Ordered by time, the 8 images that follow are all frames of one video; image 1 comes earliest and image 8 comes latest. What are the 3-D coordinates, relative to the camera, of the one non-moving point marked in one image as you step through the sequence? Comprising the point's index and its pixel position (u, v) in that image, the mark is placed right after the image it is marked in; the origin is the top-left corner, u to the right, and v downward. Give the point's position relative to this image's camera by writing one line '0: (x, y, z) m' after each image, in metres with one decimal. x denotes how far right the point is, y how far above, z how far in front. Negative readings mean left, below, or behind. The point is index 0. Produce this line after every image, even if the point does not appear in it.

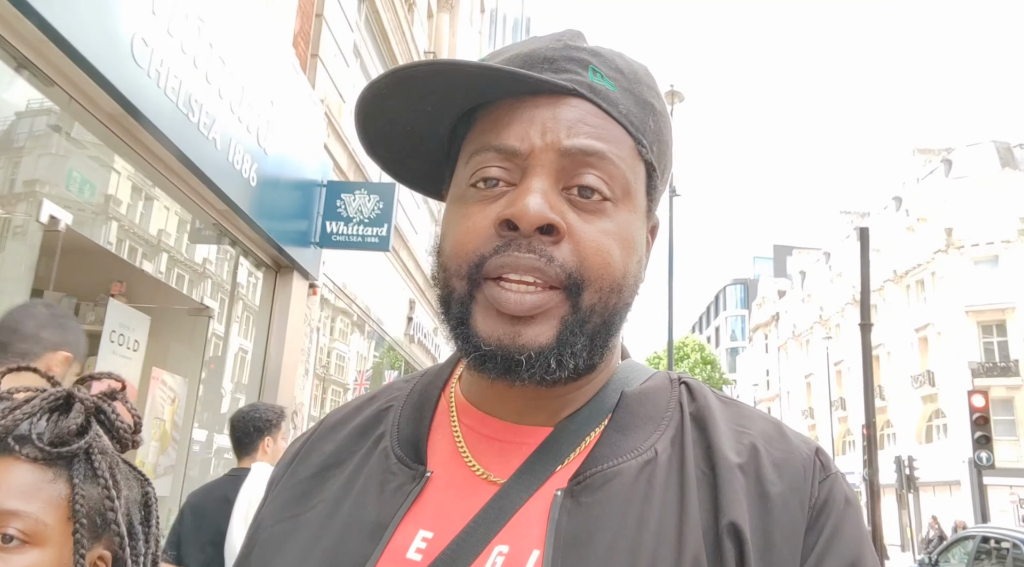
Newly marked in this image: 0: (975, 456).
0: (+7.7, -2.9, +13.9) m
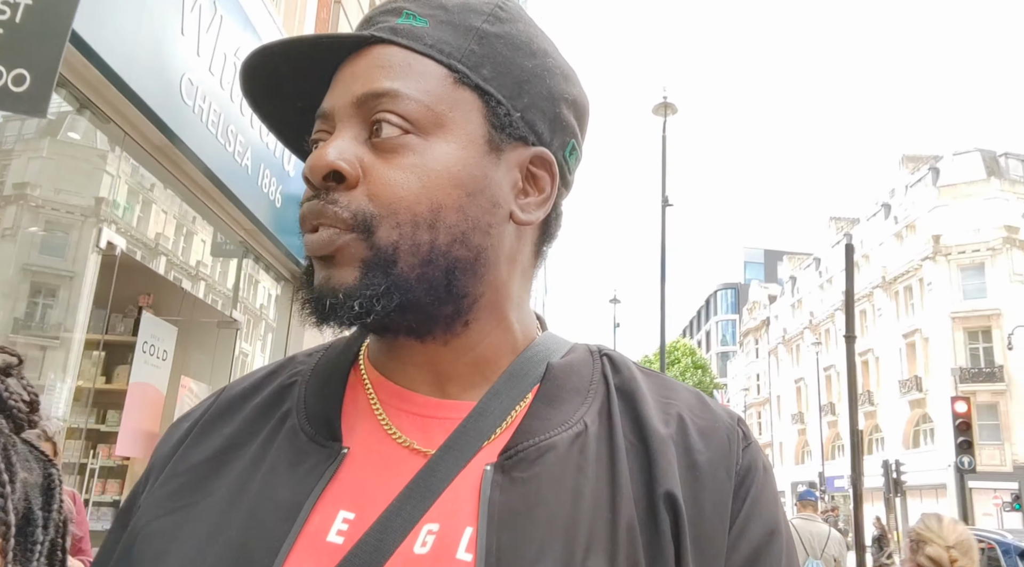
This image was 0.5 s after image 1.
0: (+7.6, -3.0, +14.3) m
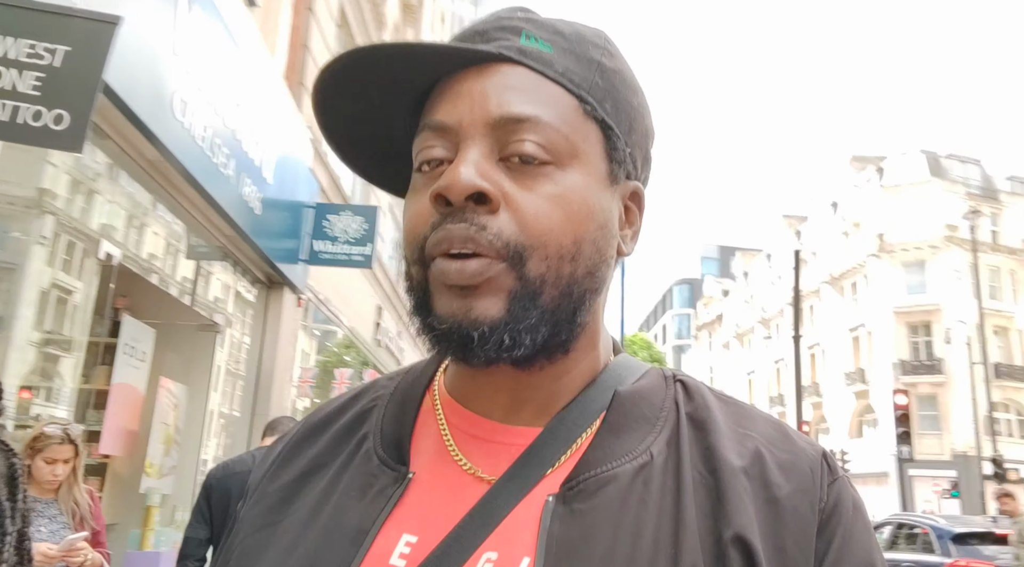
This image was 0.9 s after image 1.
0: (+7.0, -3.0, +14.9) m
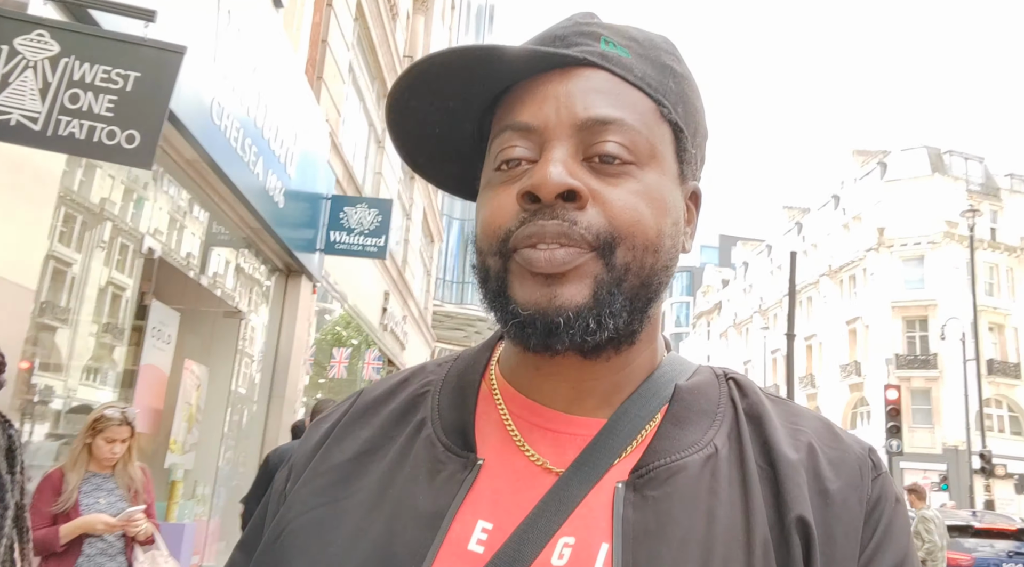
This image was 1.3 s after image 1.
0: (+7.0, -2.9, +15.1) m
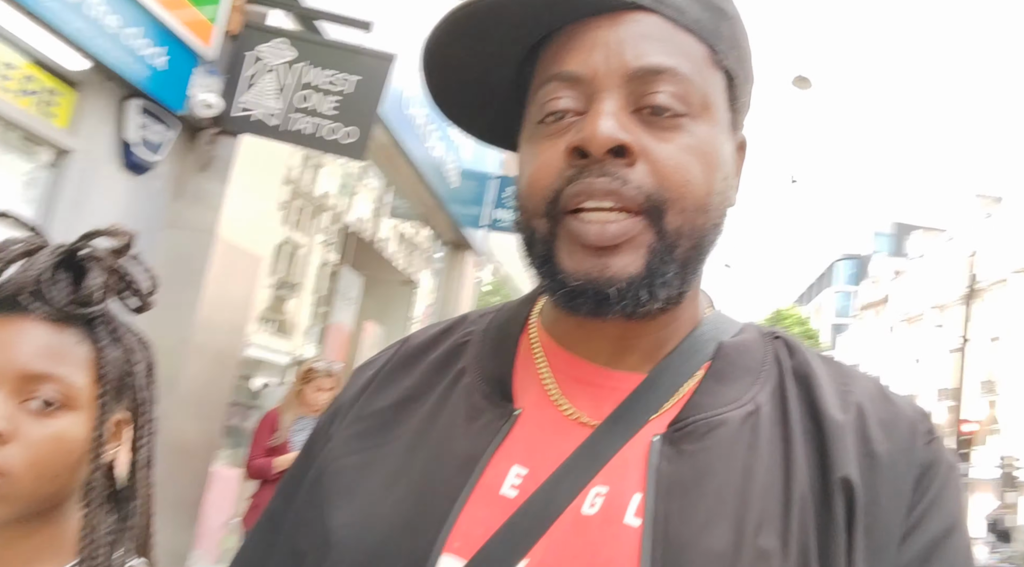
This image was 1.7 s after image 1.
0: (+9.3, -2.9, +13.5) m
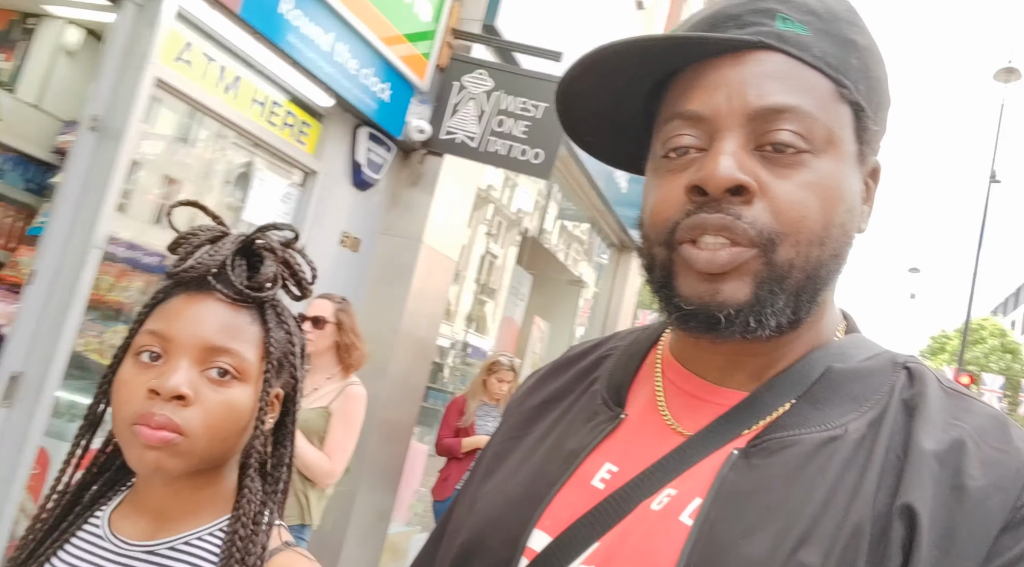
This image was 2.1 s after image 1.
0: (+11.5, -3.7, +11.5) m
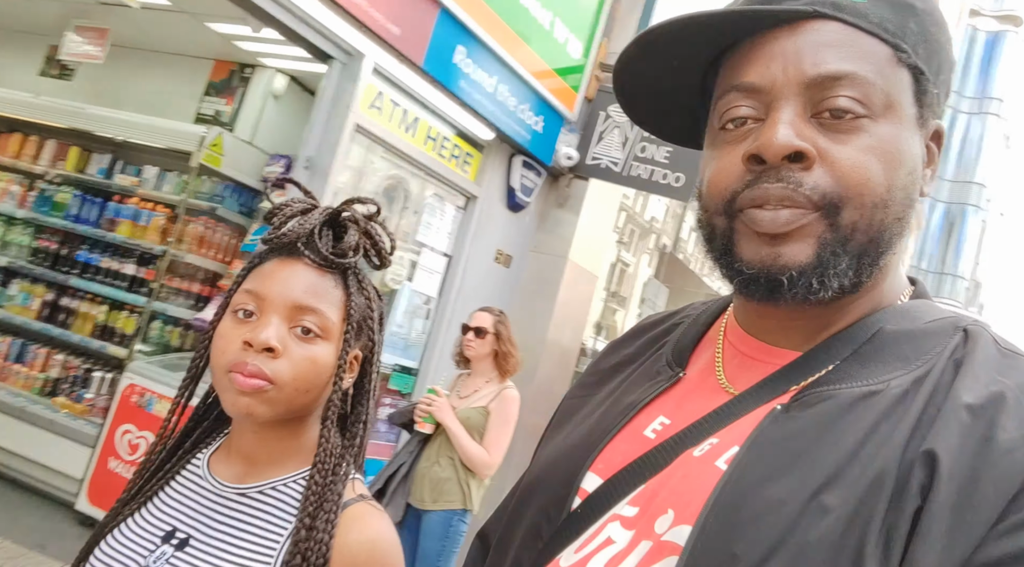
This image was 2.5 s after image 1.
0: (+12.9, -4.2, +9.6) m
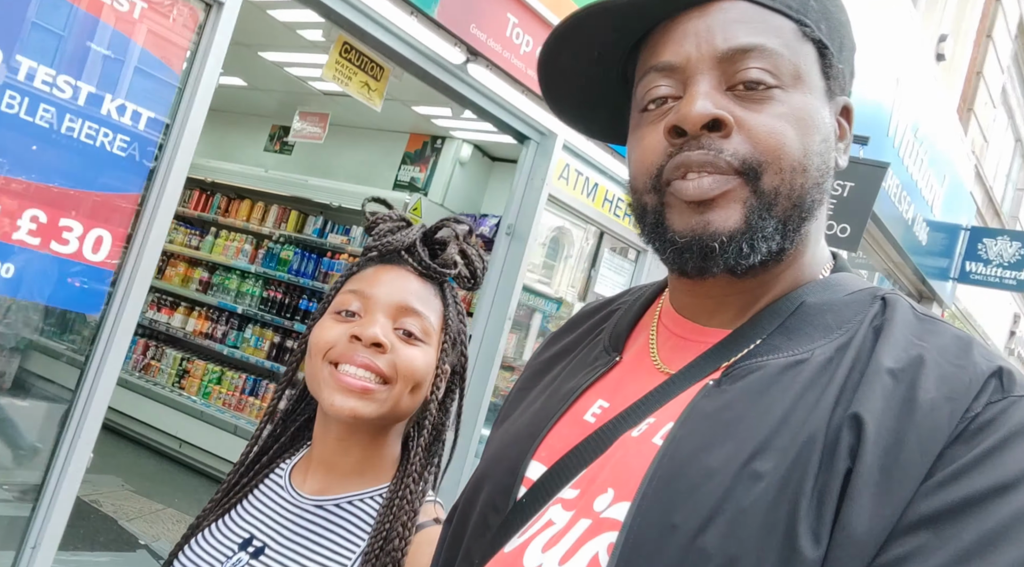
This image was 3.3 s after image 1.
0: (+14.3, -4.5, +5.7) m
